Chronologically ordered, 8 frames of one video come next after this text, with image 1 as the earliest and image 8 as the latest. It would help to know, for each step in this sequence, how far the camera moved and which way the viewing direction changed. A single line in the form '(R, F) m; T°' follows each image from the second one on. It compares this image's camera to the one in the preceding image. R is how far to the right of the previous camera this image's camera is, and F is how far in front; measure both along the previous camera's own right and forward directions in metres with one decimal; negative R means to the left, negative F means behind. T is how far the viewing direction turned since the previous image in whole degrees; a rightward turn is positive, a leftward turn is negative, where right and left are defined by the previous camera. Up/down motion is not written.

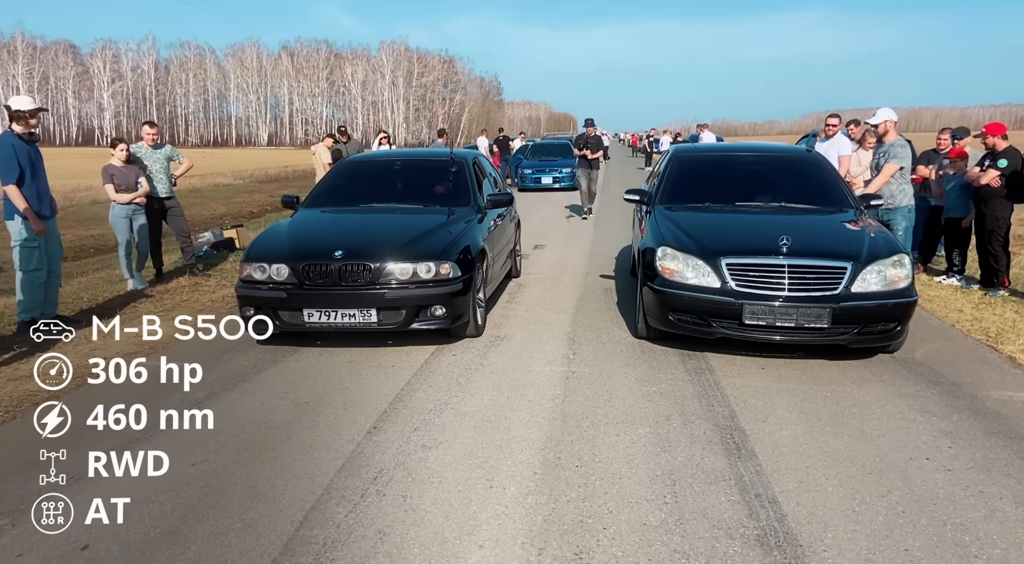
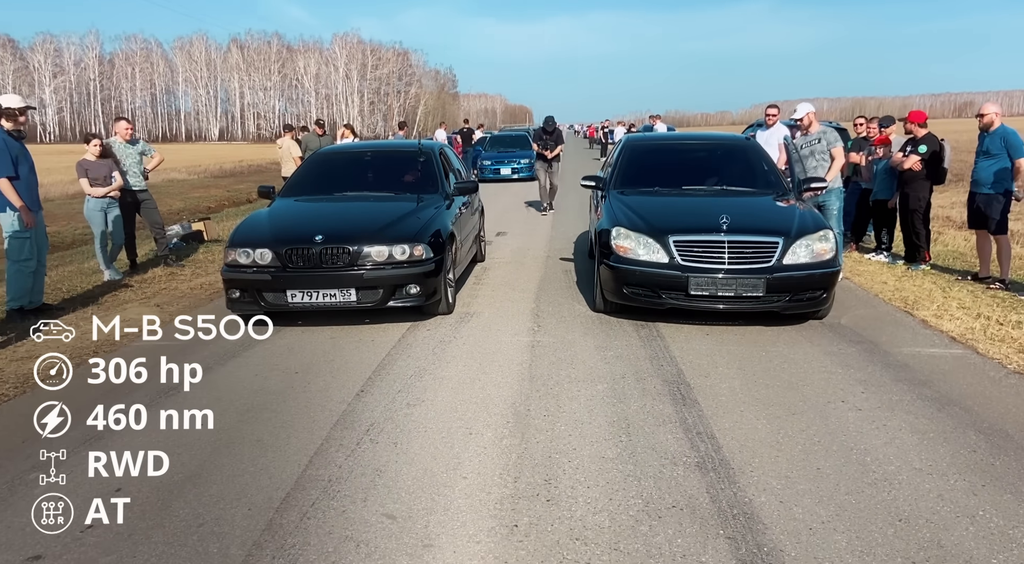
(-0.1, -0.5) m; +3°
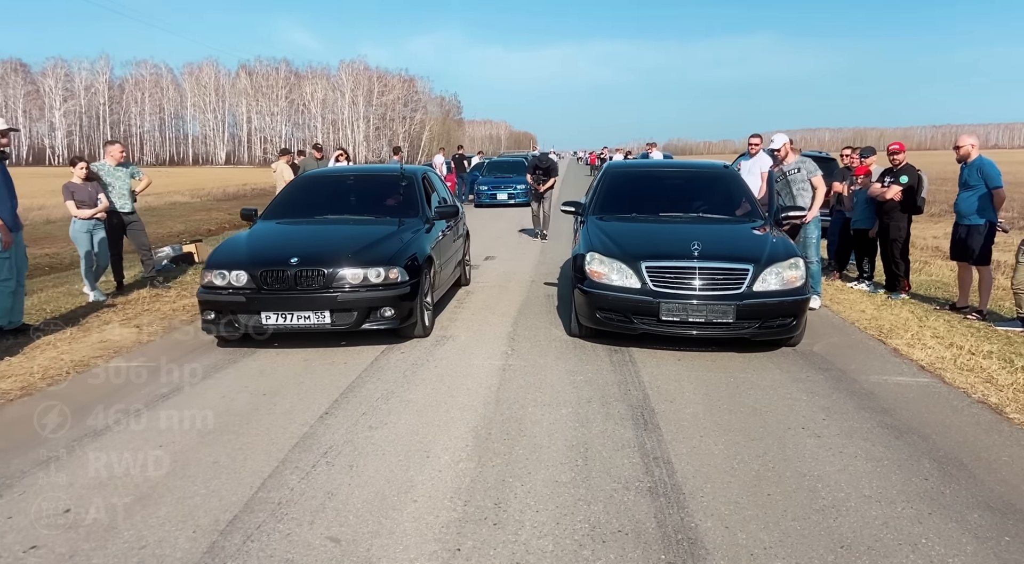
(+0.2, 0.0) m; 0°
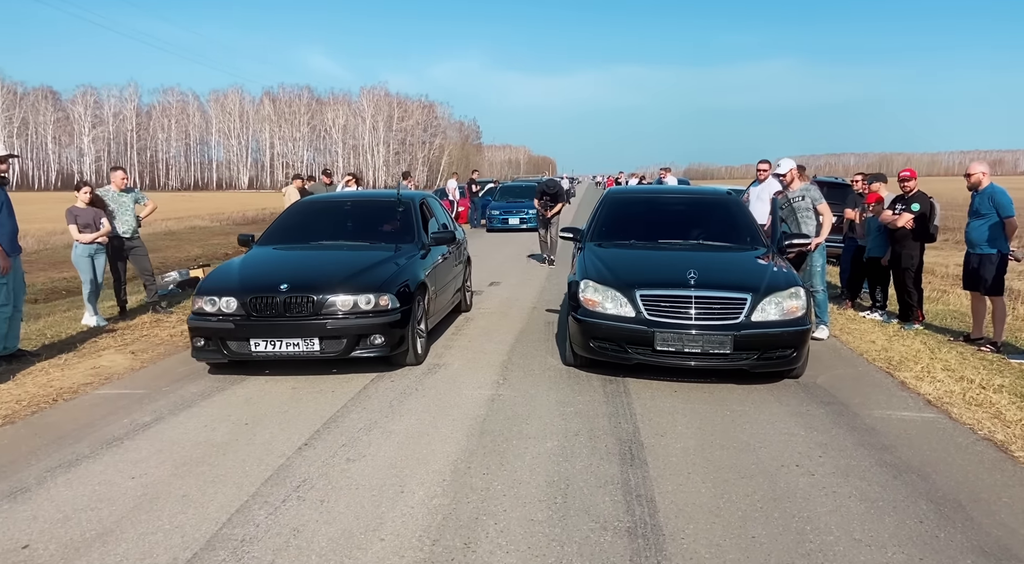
(+0.2, +0.1) m; -1°
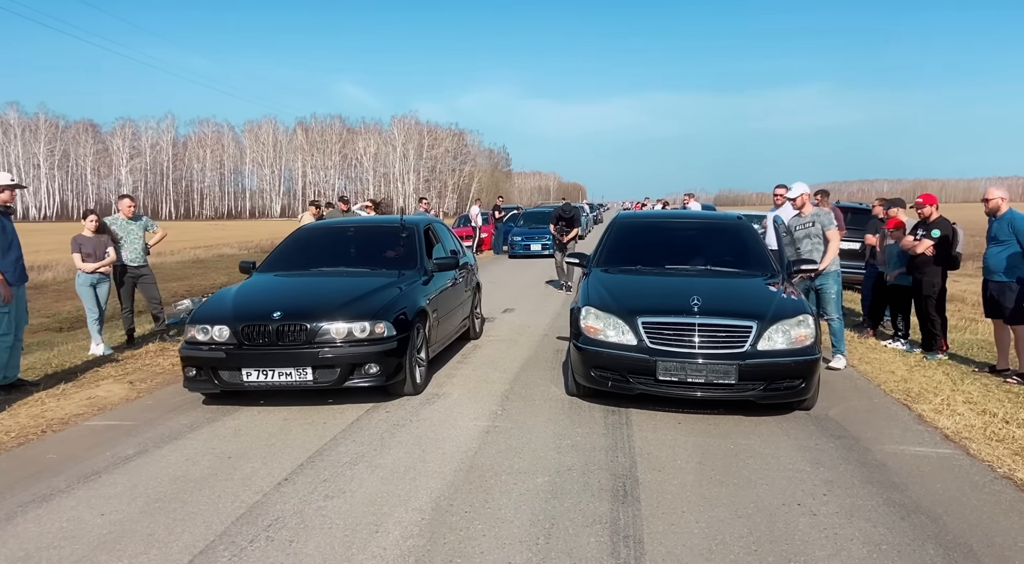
(+0.2, +0.1) m; -2°
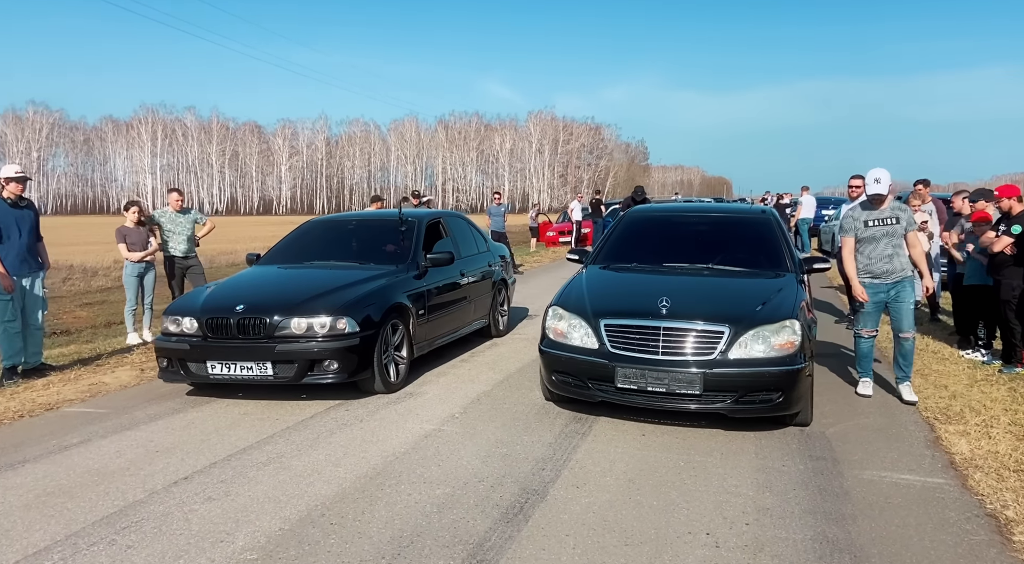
(+1.2, +0.4) m; -9°
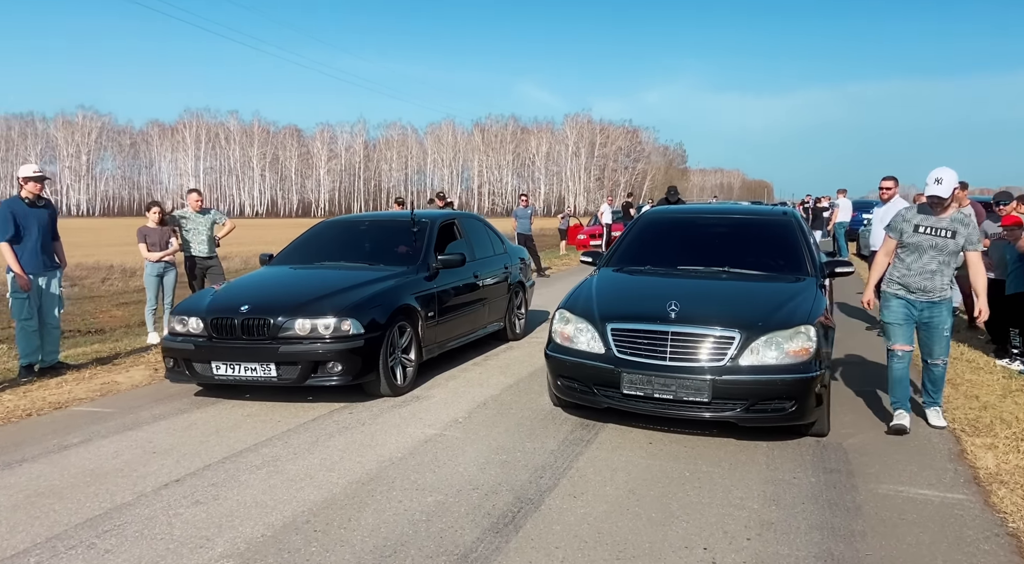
(+0.2, +0.1) m; -3°
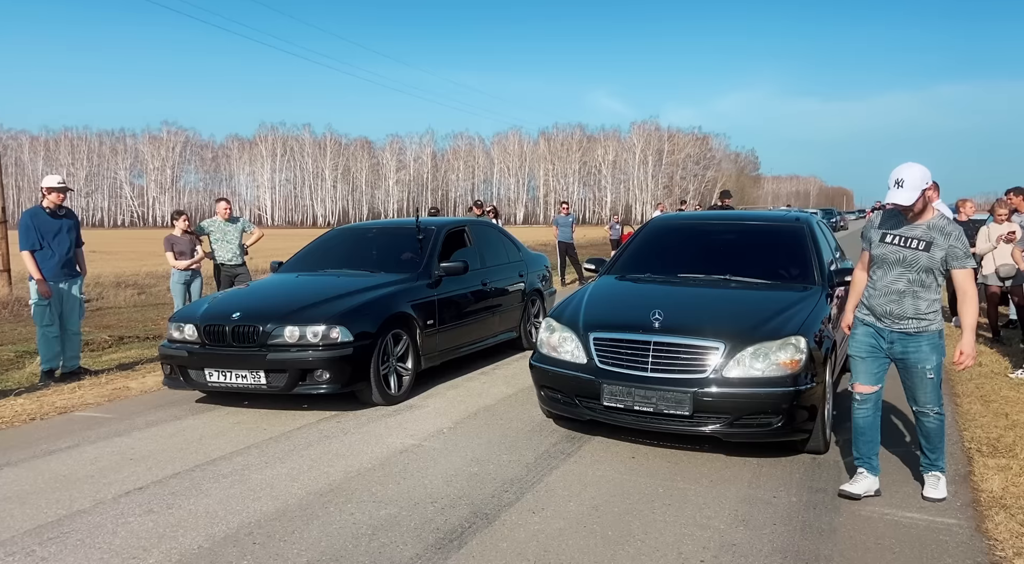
(+0.5, +0.2) m; -5°
